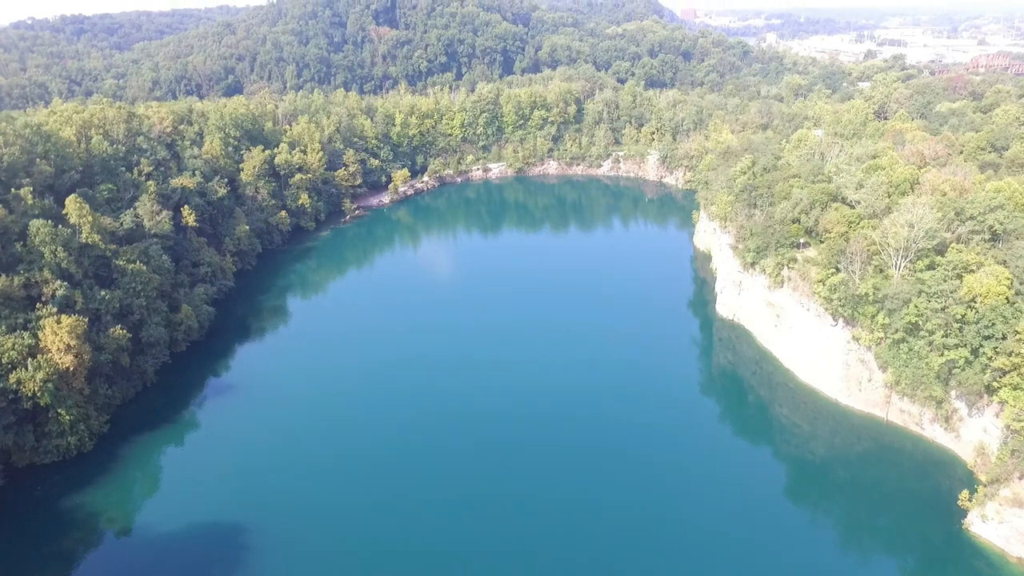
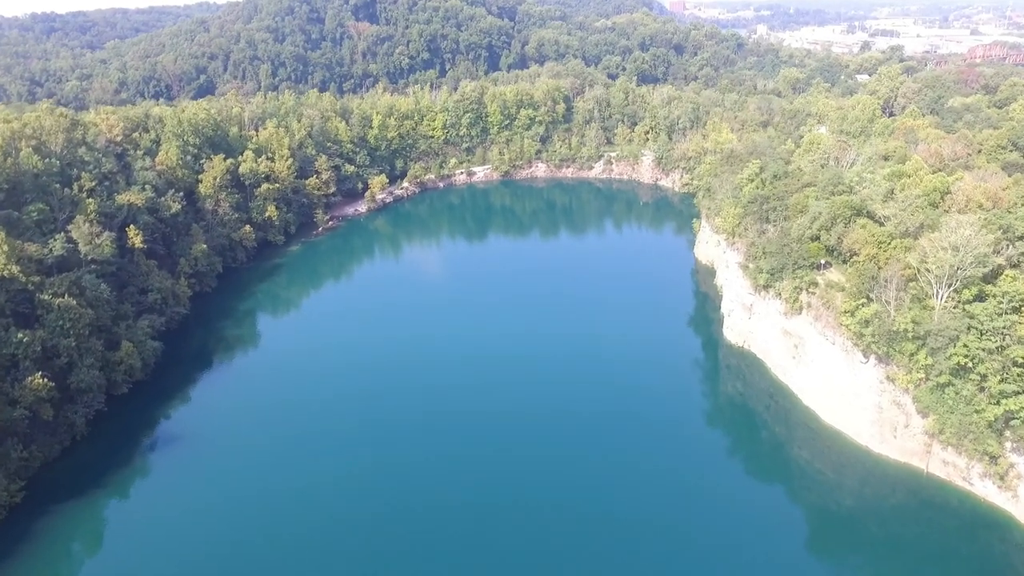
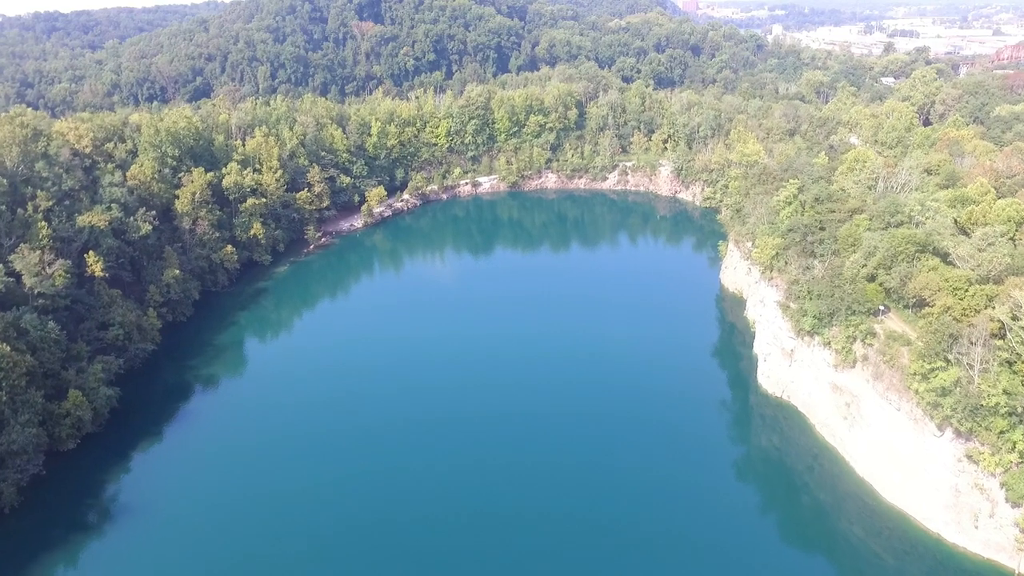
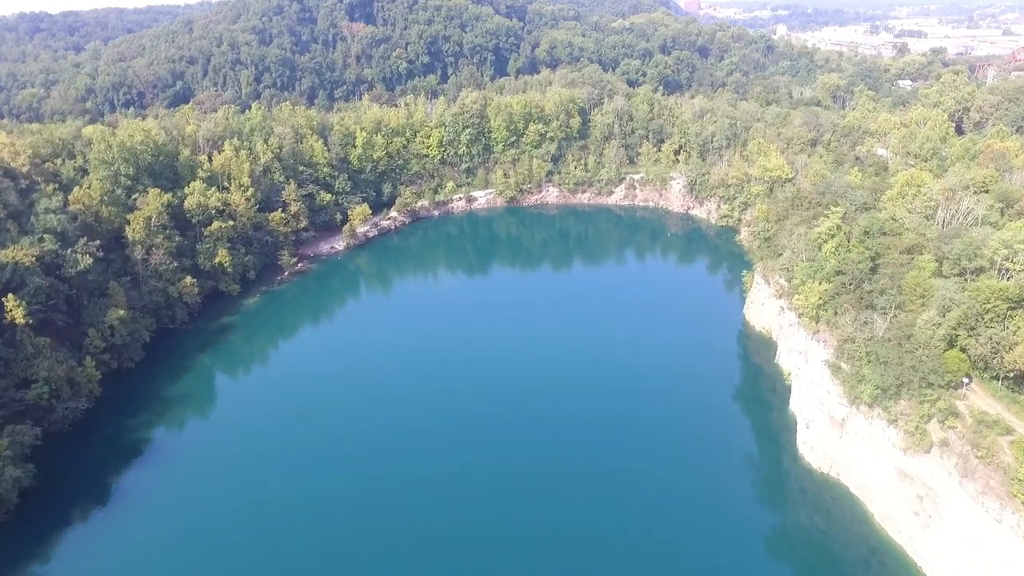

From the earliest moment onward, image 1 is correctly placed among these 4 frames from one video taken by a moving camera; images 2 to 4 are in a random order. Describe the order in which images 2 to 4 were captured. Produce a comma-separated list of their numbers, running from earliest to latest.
2, 3, 4
